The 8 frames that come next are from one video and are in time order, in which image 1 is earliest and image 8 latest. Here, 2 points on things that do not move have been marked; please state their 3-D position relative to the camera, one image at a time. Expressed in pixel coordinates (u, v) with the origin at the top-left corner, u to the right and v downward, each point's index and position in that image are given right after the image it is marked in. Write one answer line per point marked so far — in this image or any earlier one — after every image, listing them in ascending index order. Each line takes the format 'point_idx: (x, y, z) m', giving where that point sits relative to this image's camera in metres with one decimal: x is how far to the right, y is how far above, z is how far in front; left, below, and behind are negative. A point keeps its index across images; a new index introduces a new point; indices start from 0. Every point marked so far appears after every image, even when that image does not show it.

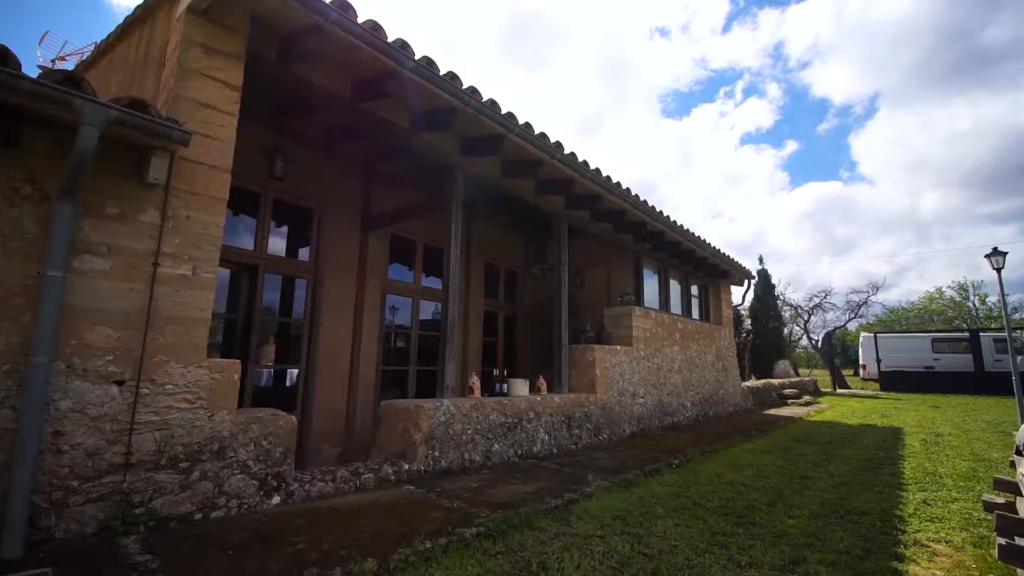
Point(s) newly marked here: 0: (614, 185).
0: (+1.1, +1.1, +5.1) m
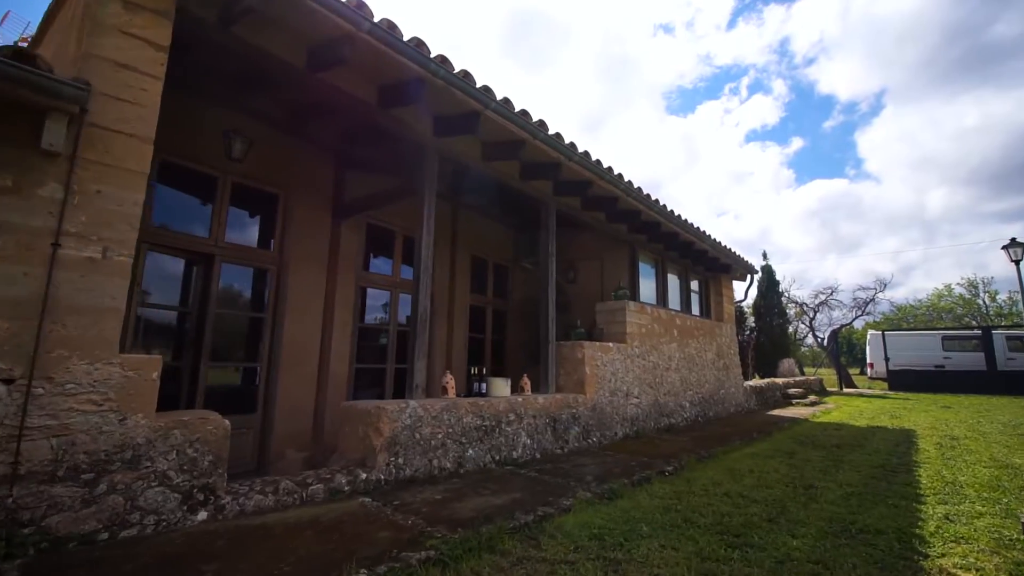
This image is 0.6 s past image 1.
0: (+0.9, +1.2, +4.7) m
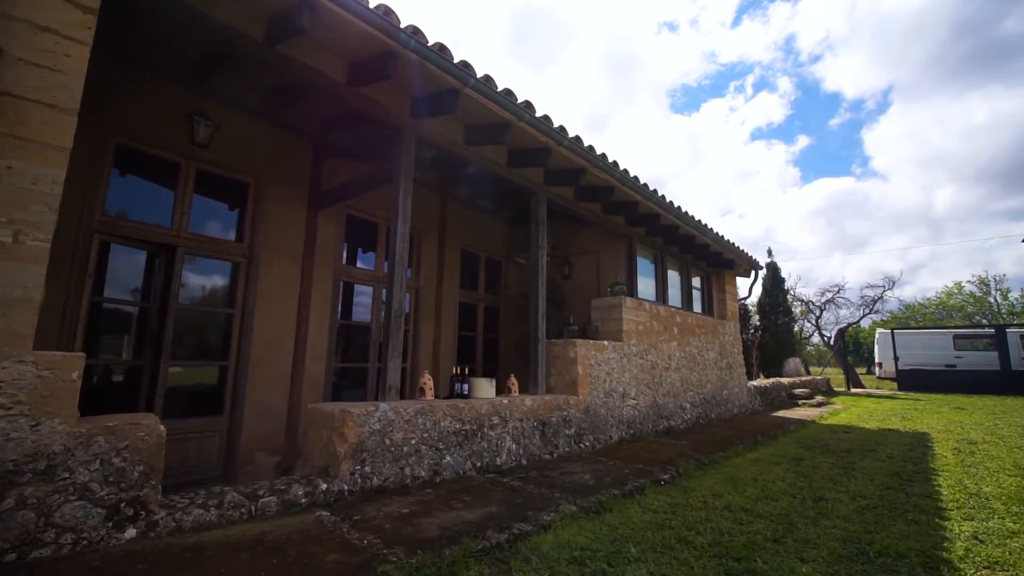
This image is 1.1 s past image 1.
0: (+0.8, +1.3, +4.4) m
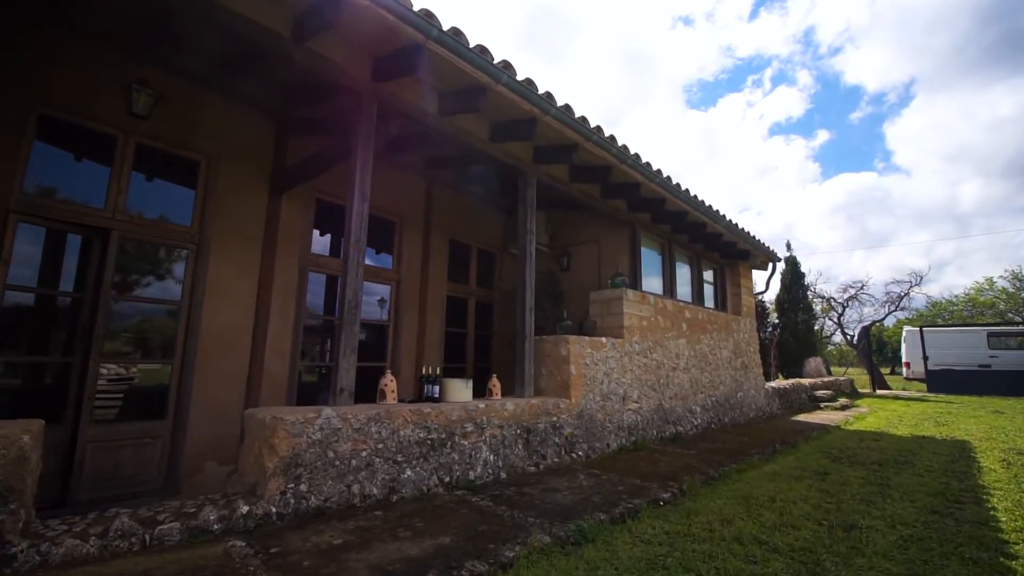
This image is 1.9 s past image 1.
0: (+0.7, +1.3, +4.0) m
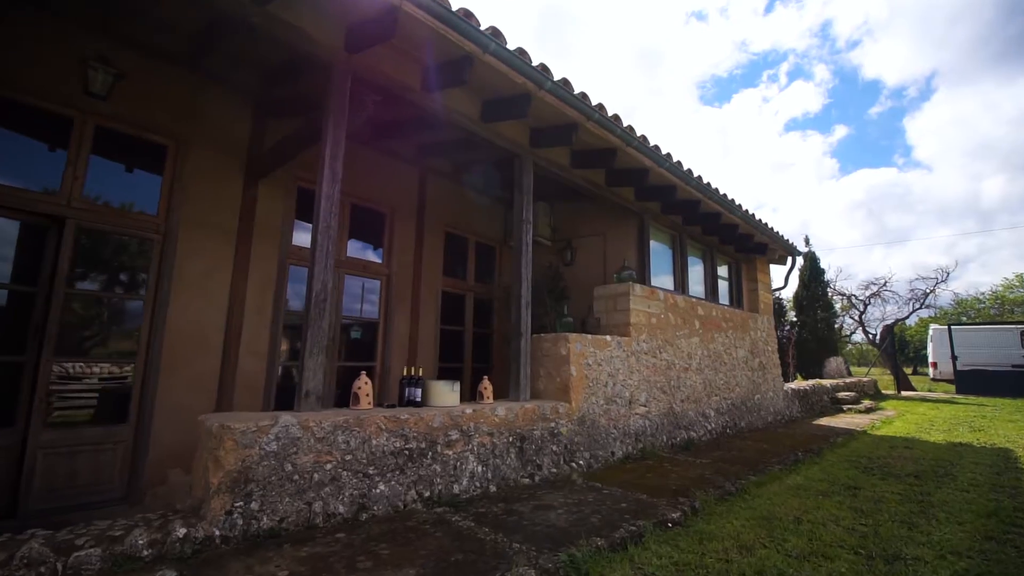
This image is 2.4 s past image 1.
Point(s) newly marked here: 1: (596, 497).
0: (+0.6, +1.4, +3.6) m
1: (+0.5, -1.2, +2.8) m
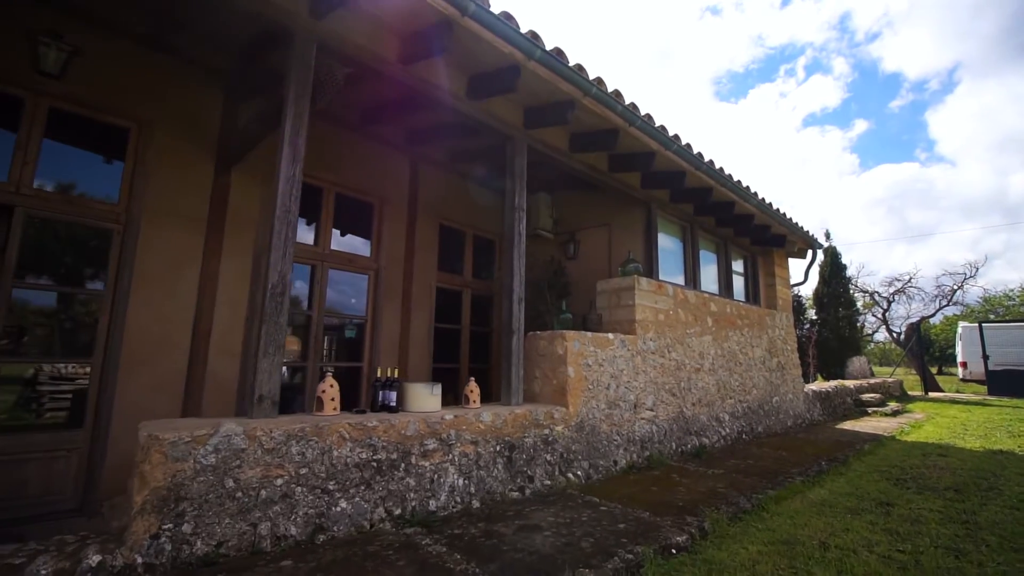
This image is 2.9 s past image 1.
0: (+0.6, +1.4, +3.3) m
1: (+0.4, -1.2, +2.5) m
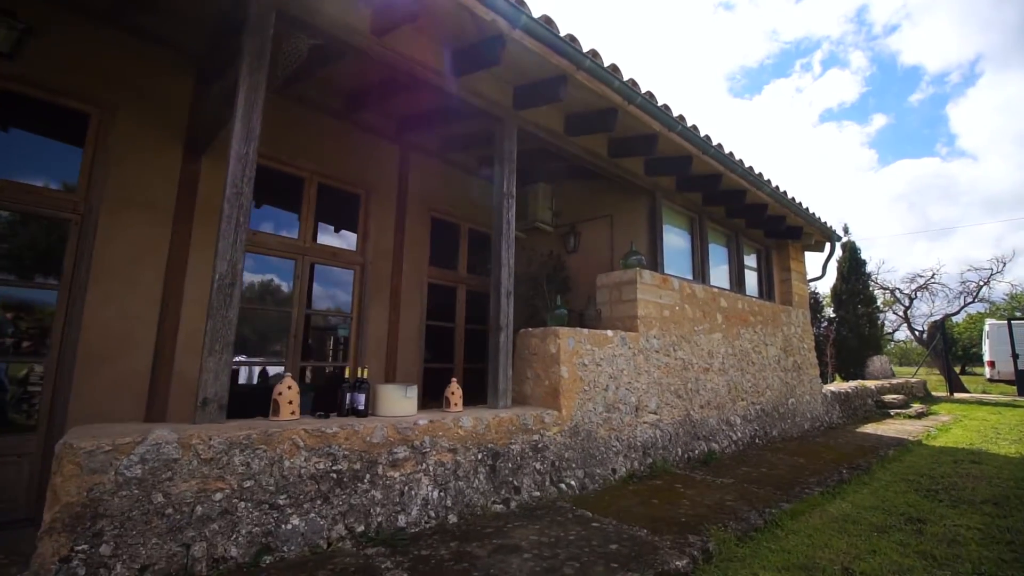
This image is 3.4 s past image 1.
0: (+0.5, +1.5, +3.0) m
1: (+0.3, -1.1, +2.2) m
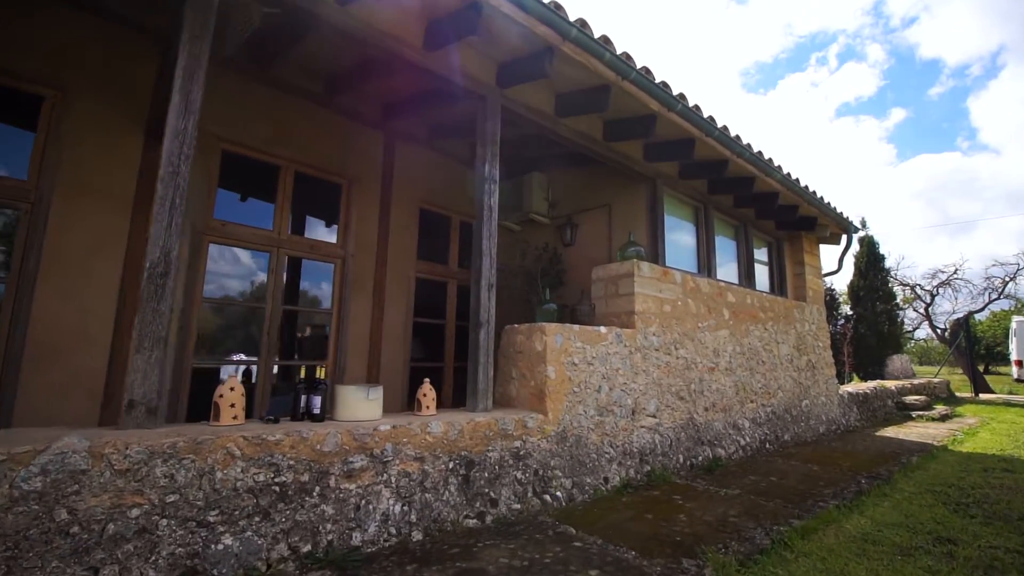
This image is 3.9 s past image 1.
0: (+0.4, +1.5, +2.7) m
1: (+0.2, -1.1, +1.9) m
